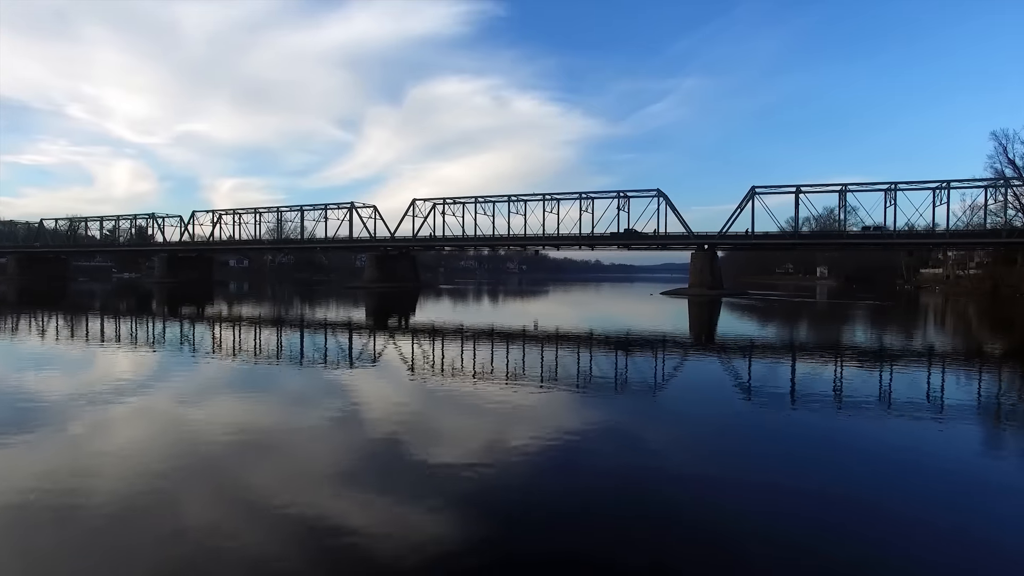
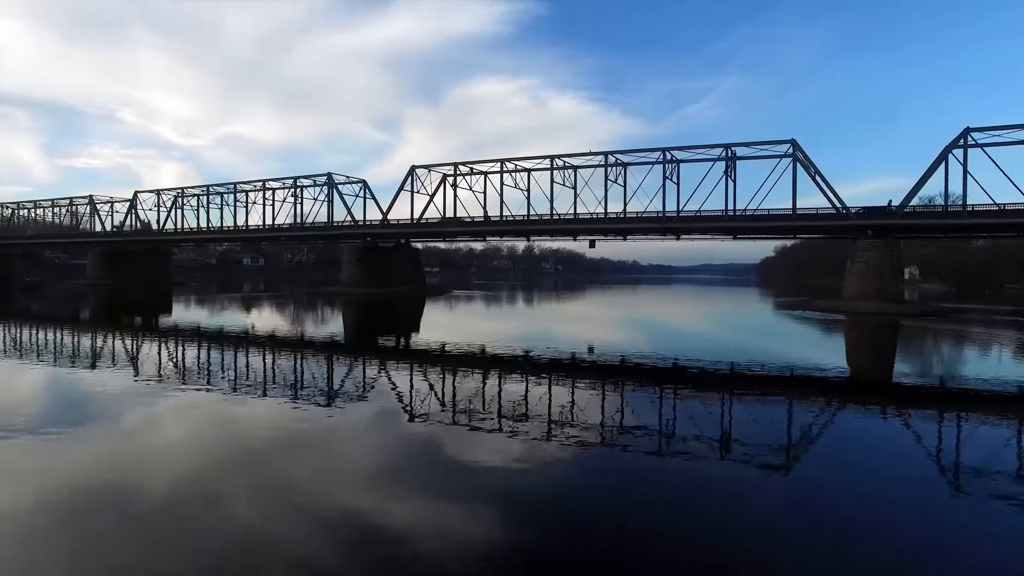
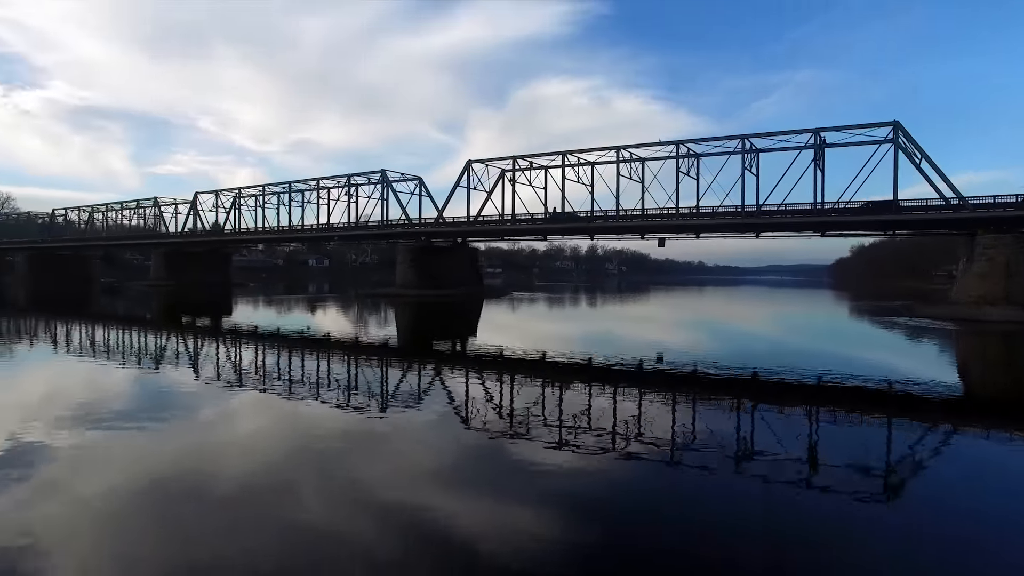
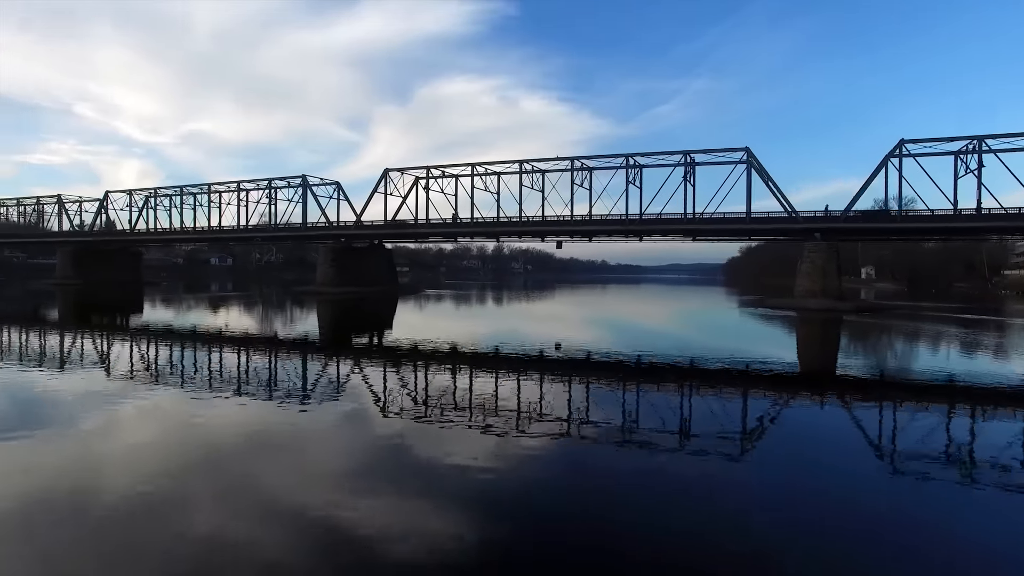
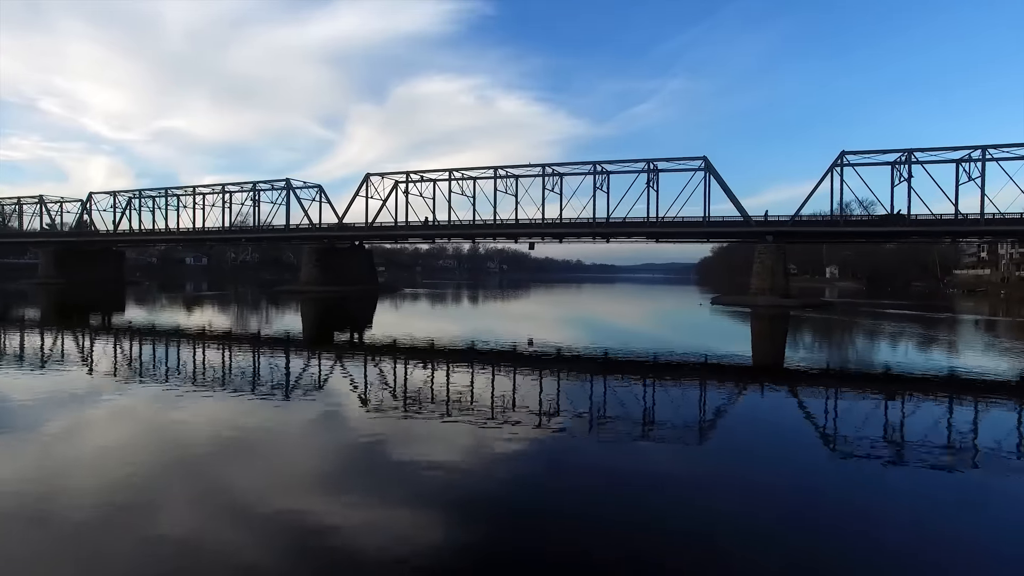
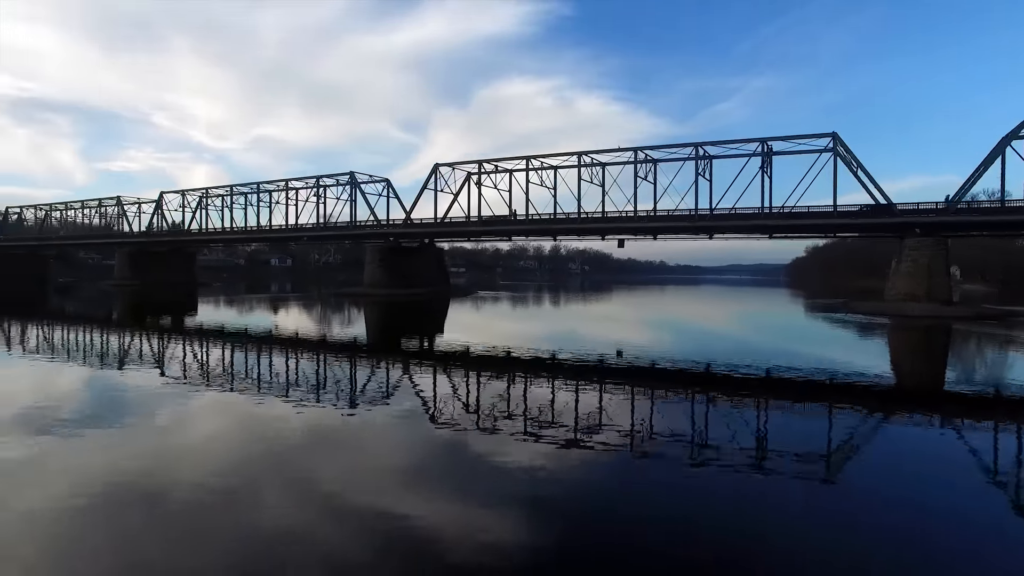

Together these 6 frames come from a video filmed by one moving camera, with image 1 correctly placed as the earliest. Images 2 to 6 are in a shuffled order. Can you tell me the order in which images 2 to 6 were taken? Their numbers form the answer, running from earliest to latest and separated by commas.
5, 4, 2, 6, 3
